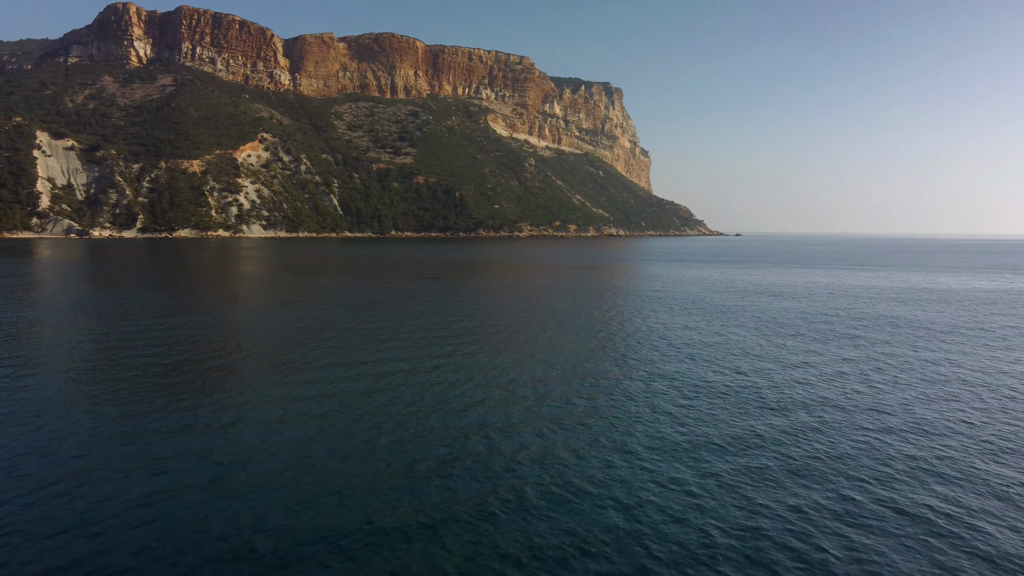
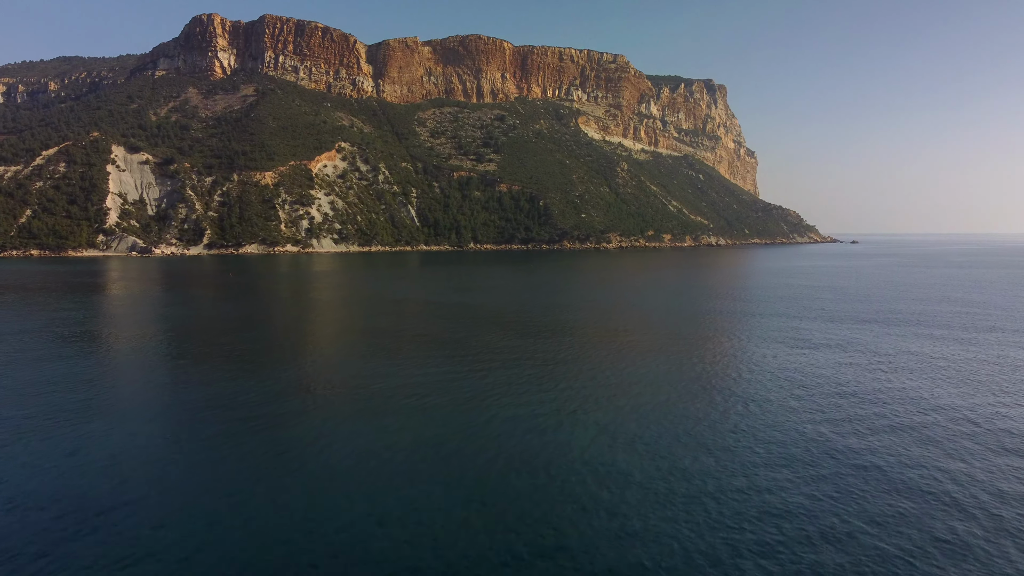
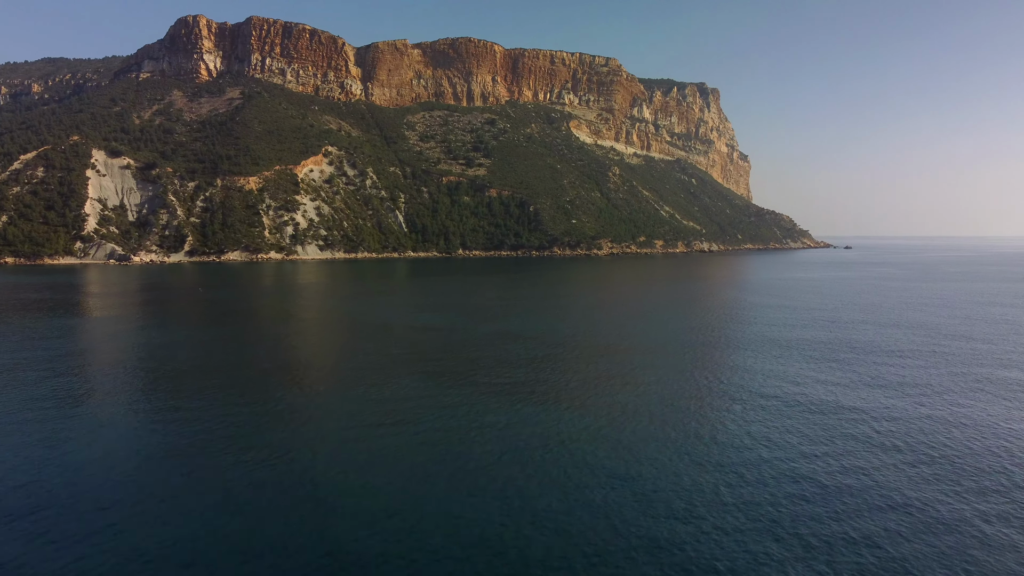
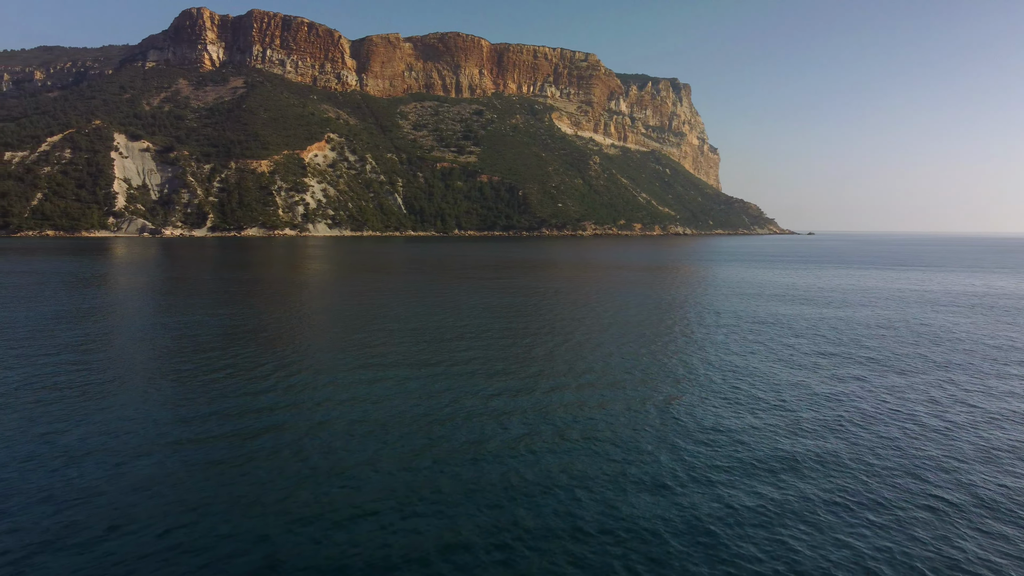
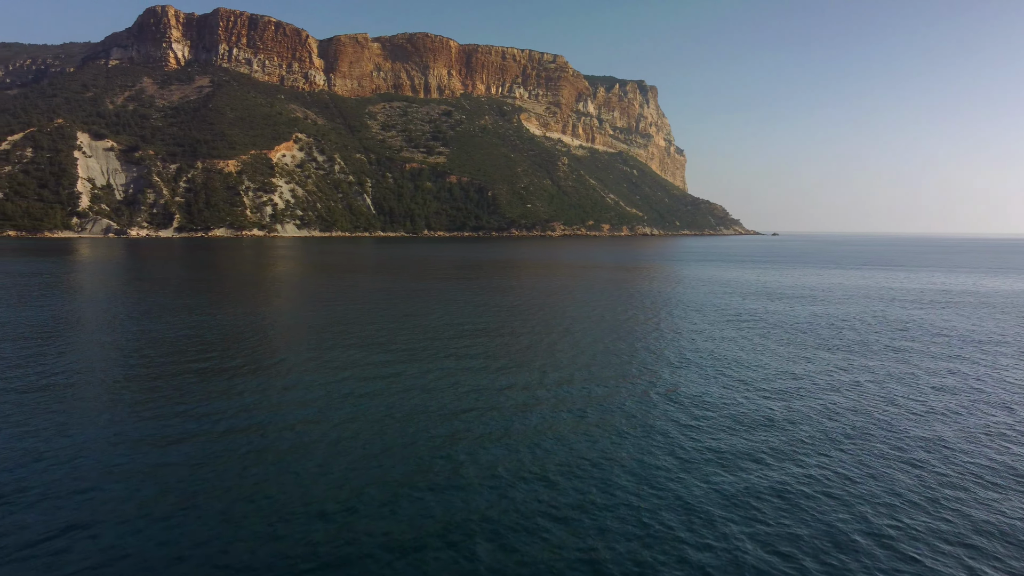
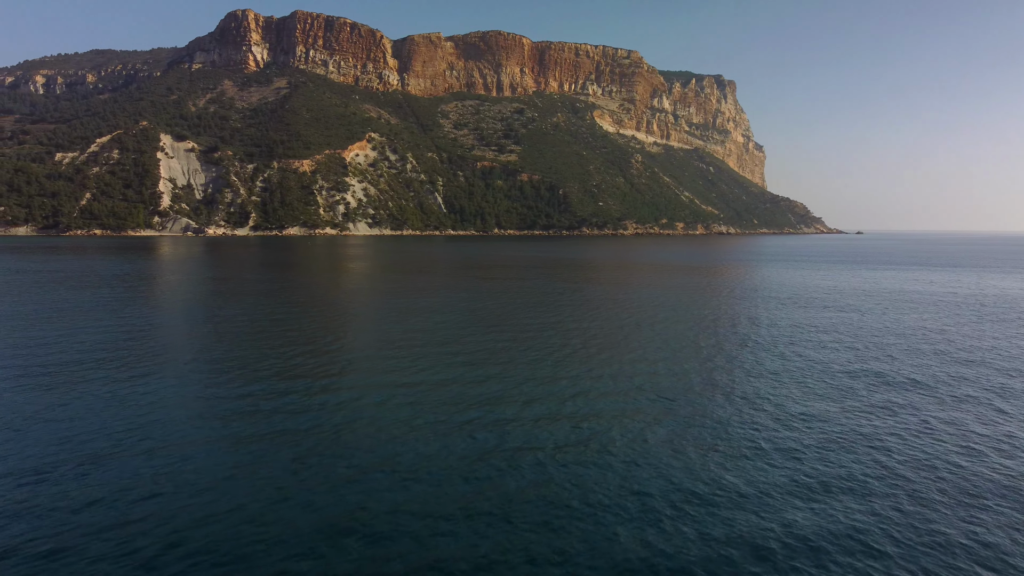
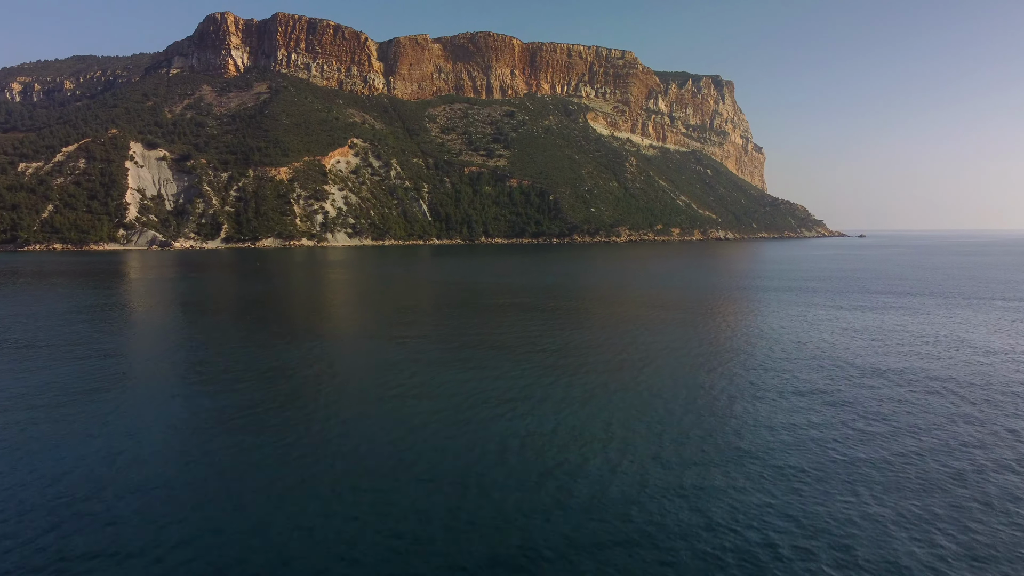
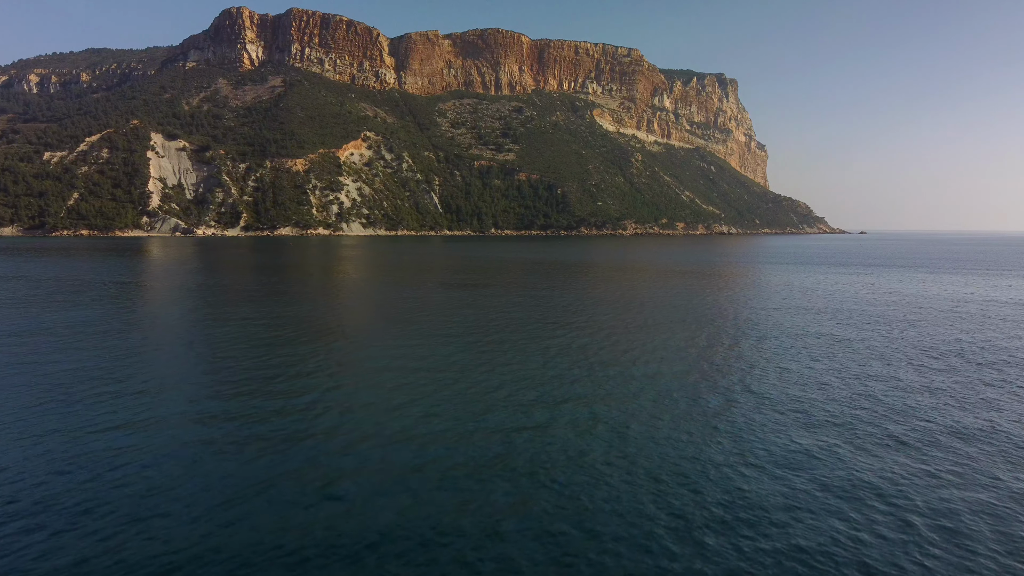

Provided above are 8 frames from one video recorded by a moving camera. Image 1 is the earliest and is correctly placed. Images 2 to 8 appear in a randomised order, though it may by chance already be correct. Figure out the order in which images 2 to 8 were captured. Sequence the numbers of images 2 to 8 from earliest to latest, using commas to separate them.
5, 4, 6, 8, 7, 2, 3
